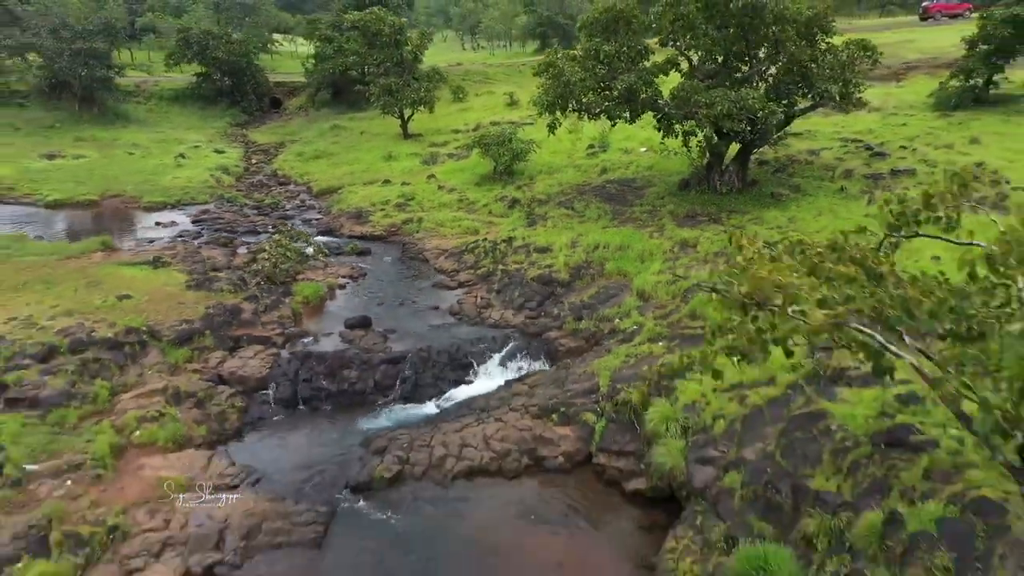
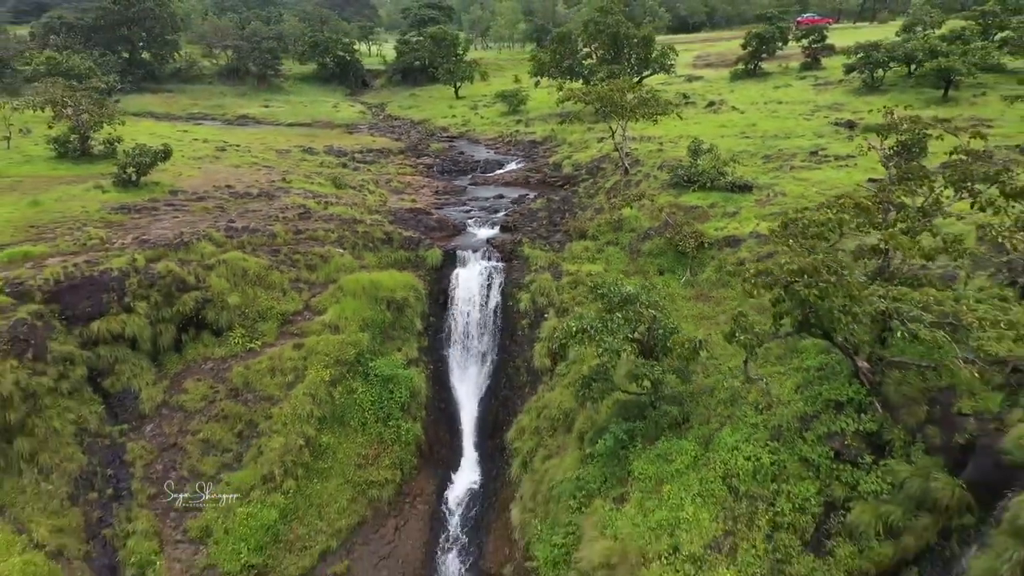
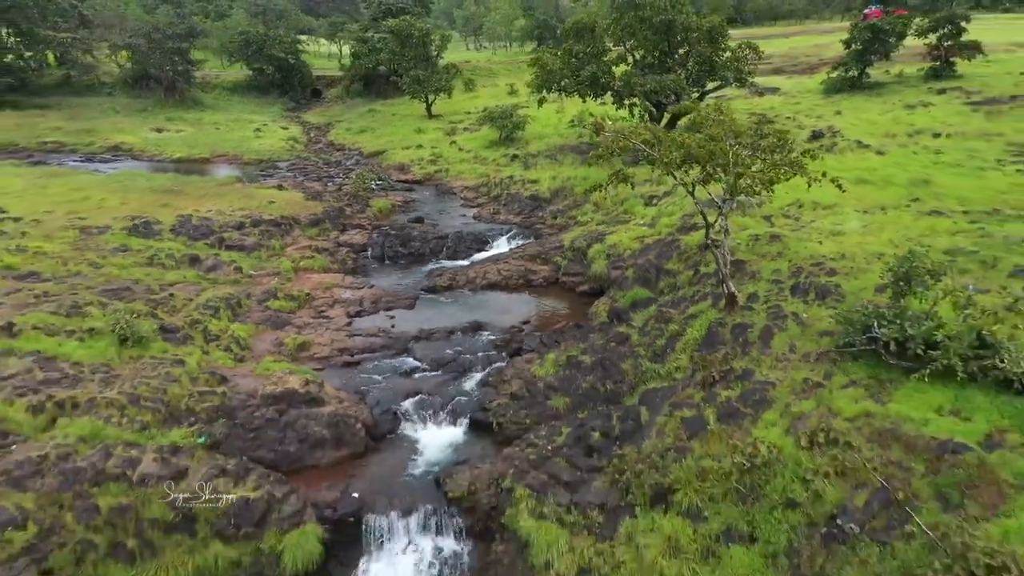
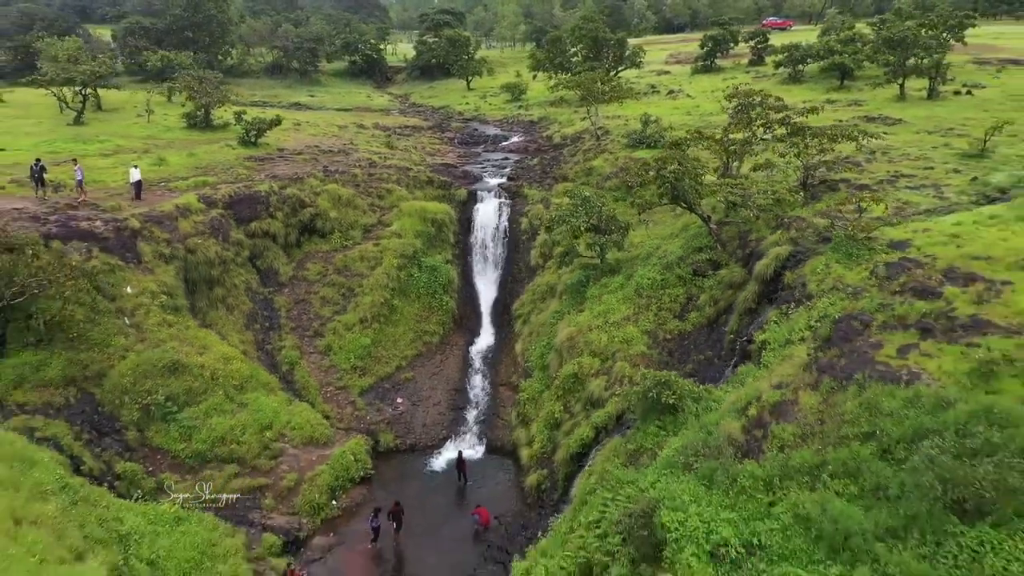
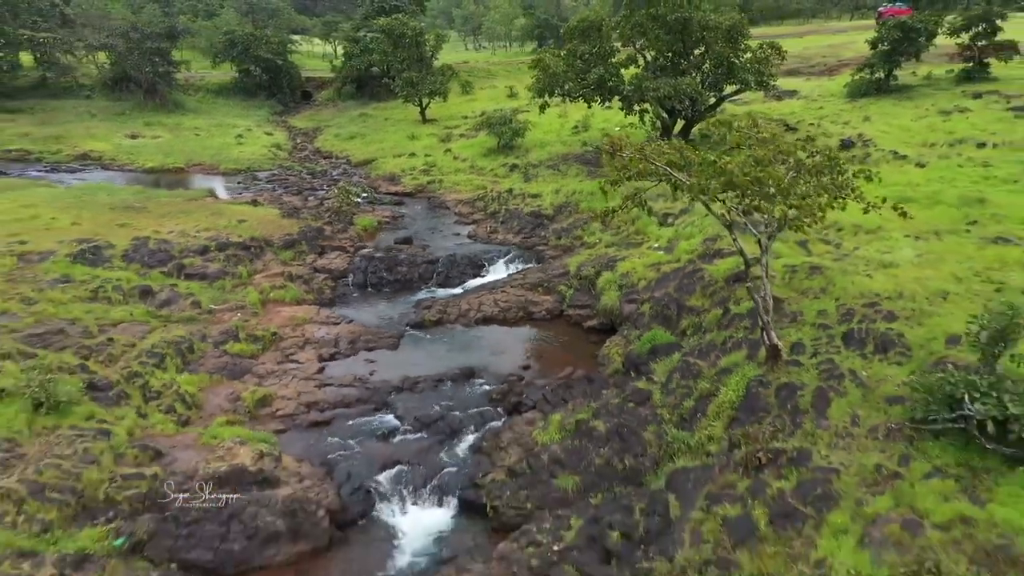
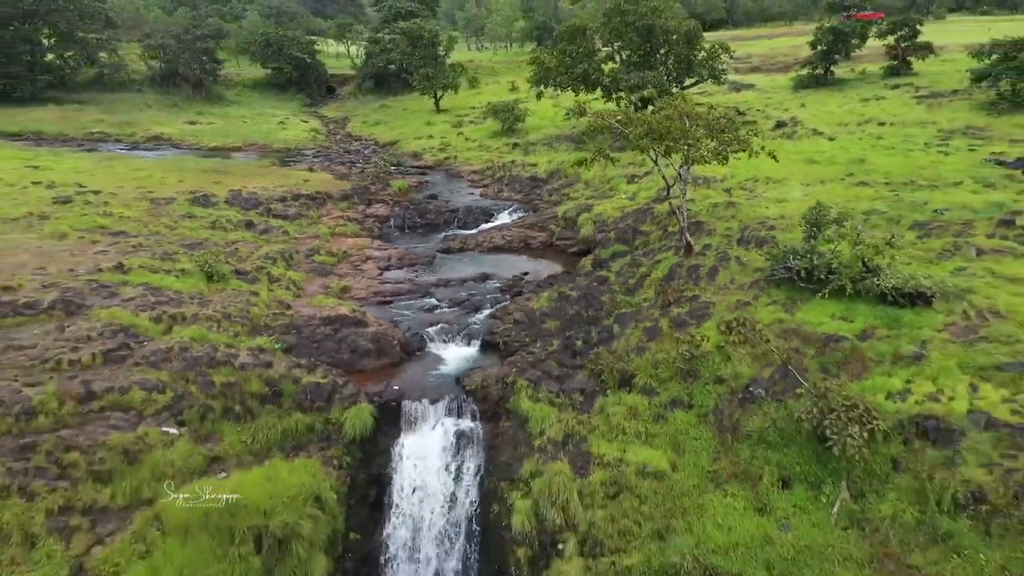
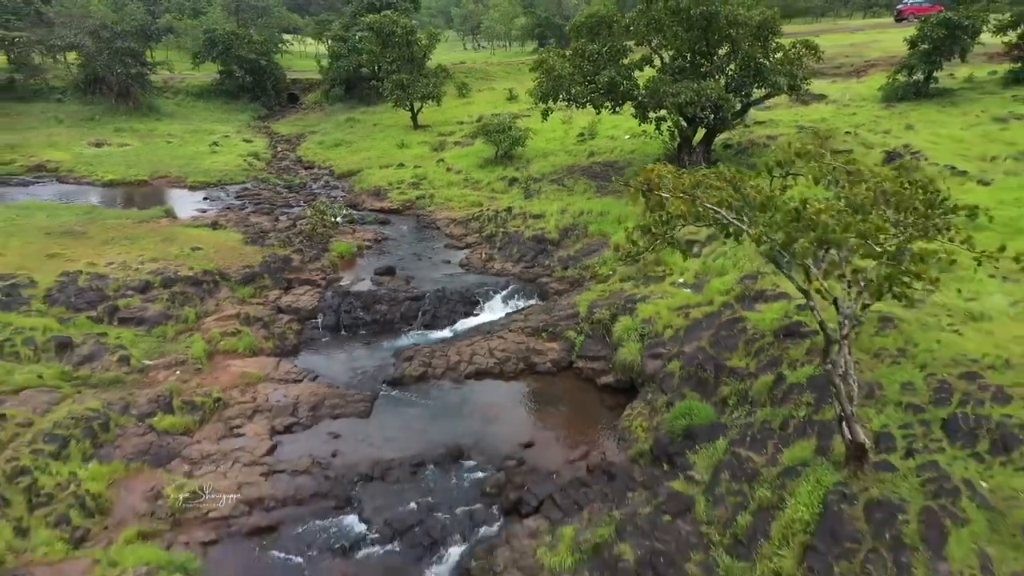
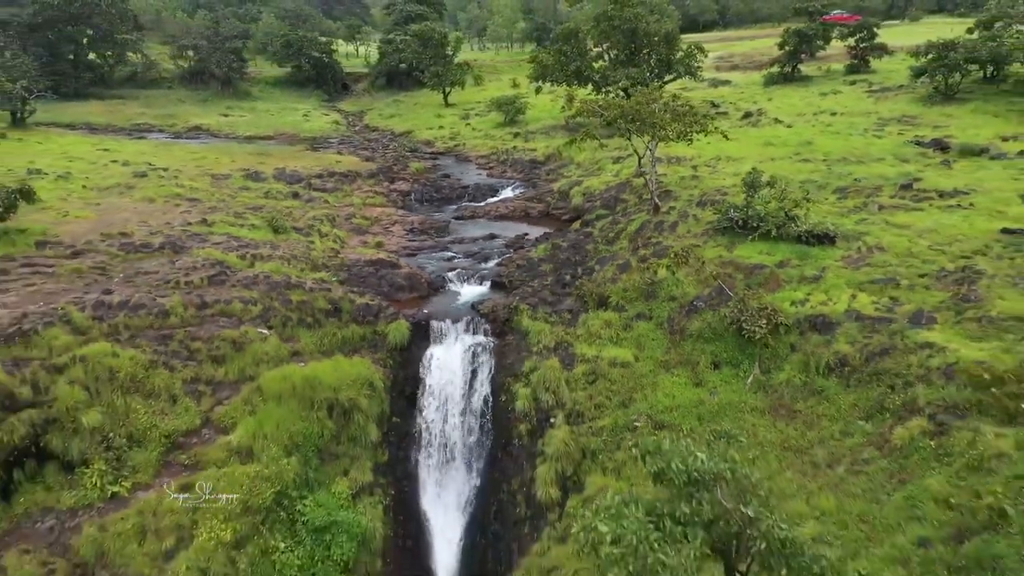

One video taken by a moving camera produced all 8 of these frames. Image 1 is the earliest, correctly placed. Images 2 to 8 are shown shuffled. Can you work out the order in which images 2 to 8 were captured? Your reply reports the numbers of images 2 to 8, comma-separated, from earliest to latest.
7, 5, 3, 6, 8, 2, 4
